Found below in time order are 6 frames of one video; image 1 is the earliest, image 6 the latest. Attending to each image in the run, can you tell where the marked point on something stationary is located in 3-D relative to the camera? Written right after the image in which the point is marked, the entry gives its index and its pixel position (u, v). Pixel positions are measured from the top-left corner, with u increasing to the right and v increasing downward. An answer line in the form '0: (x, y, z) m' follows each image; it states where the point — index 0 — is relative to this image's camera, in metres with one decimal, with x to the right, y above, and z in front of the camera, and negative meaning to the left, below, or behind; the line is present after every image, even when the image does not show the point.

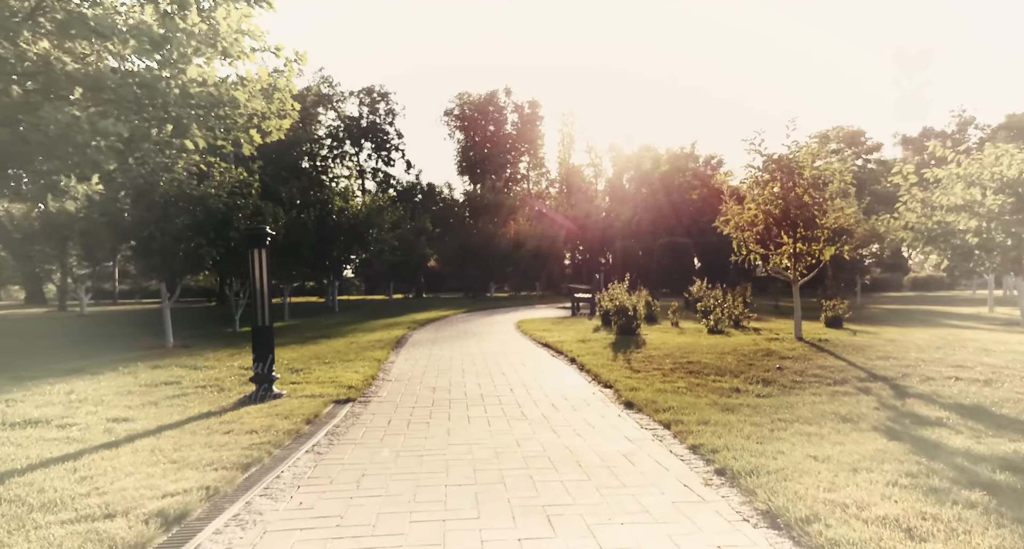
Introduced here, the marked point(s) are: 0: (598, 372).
0: (+1.4, -1.6, +10.6) m
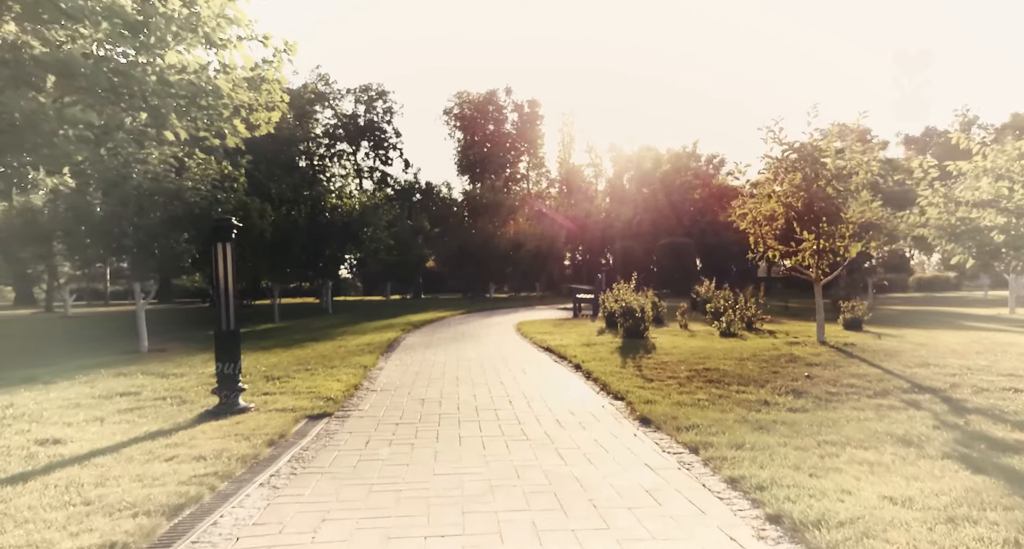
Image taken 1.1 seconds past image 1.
0: (+1.4, -1.5, +9.6) m
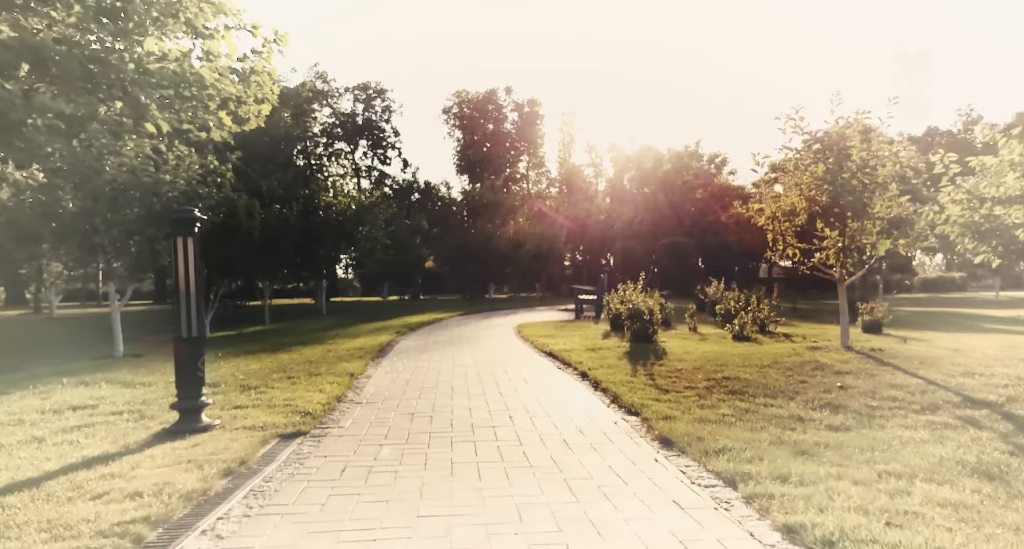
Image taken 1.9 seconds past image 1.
0: (+1.4, -1.5, +8.6) m
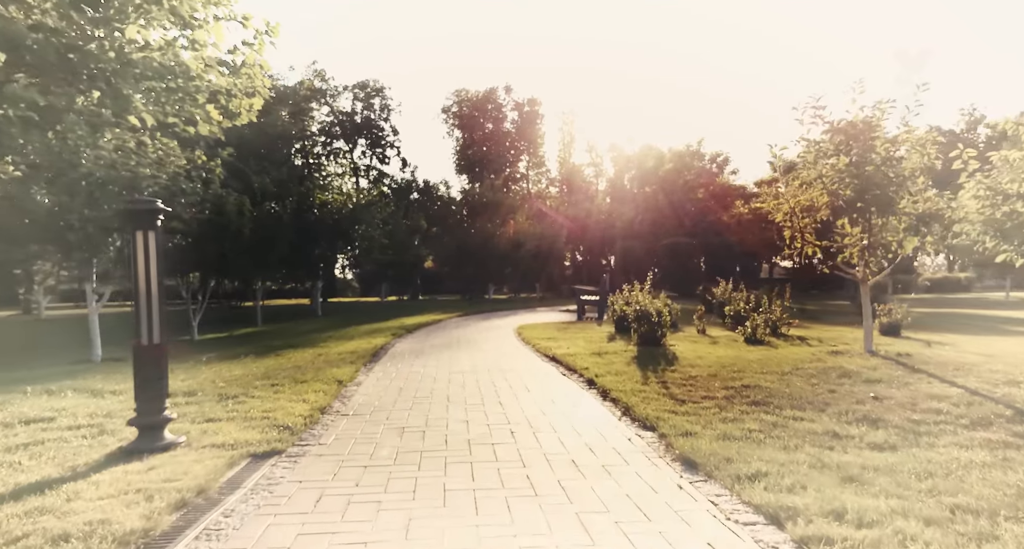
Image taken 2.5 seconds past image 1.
0: (+1.4, -1.5, +7.9) m
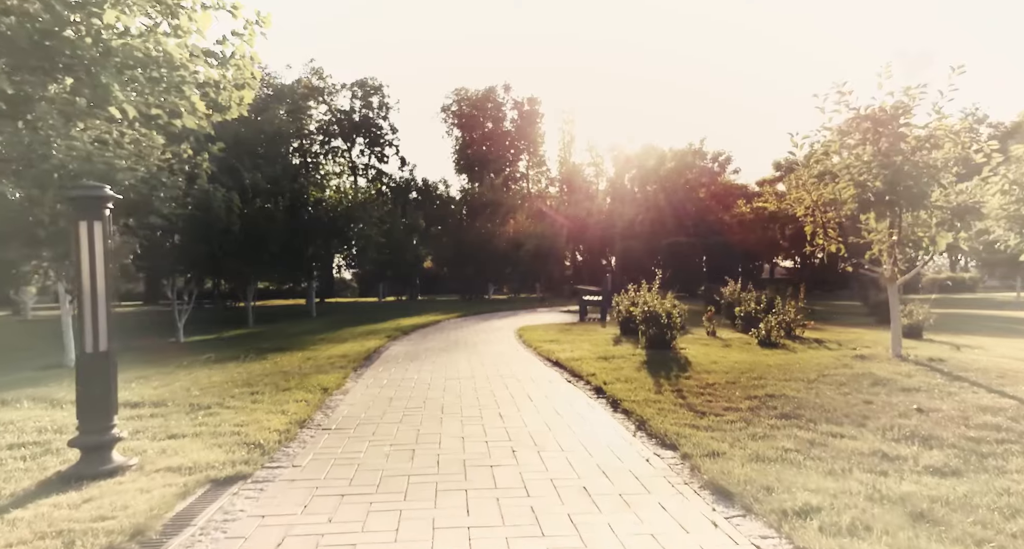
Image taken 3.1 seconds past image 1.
0: (+1.4, -1.5, +7.1) m
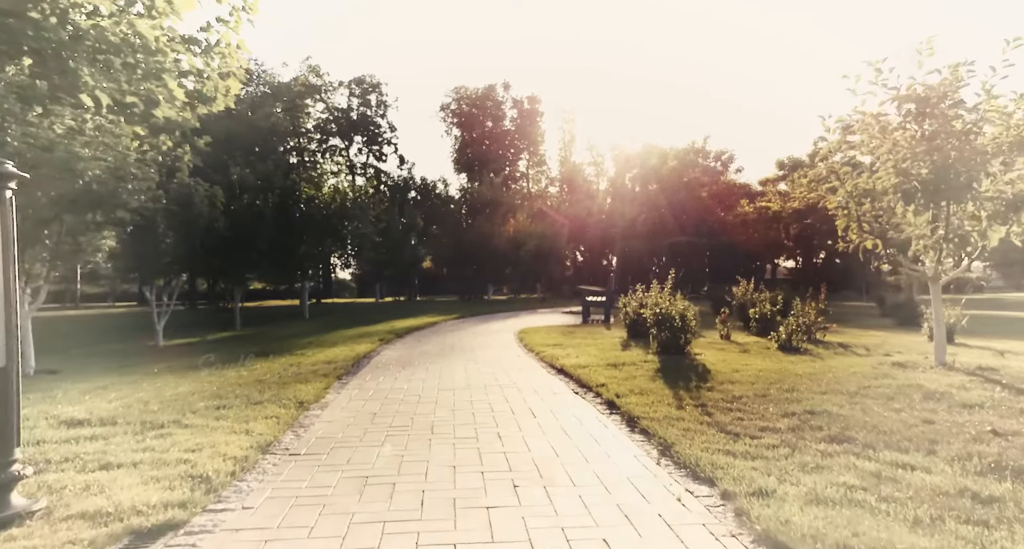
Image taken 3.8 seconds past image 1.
0: (+1.4, -1.5, +6.0) m
